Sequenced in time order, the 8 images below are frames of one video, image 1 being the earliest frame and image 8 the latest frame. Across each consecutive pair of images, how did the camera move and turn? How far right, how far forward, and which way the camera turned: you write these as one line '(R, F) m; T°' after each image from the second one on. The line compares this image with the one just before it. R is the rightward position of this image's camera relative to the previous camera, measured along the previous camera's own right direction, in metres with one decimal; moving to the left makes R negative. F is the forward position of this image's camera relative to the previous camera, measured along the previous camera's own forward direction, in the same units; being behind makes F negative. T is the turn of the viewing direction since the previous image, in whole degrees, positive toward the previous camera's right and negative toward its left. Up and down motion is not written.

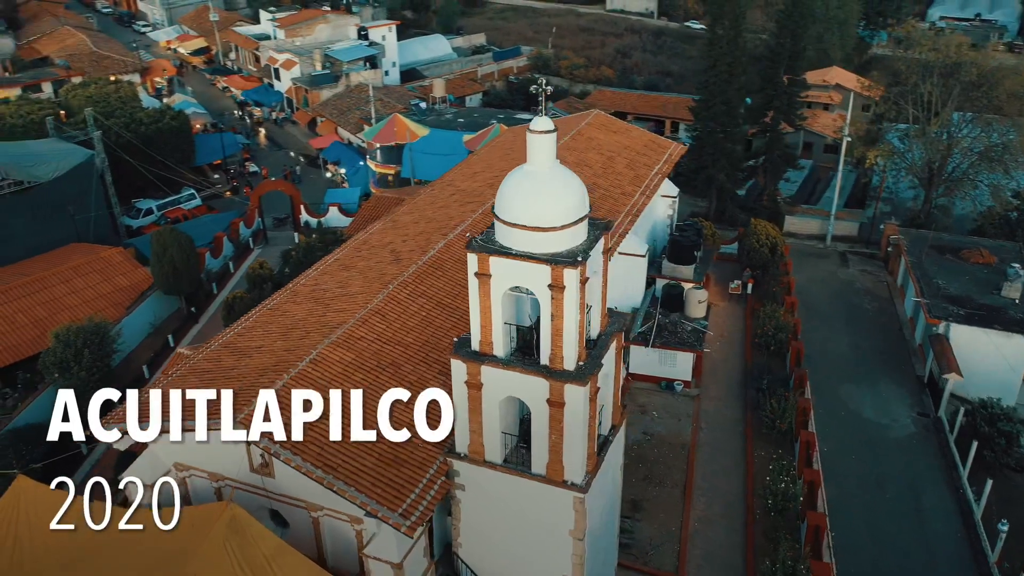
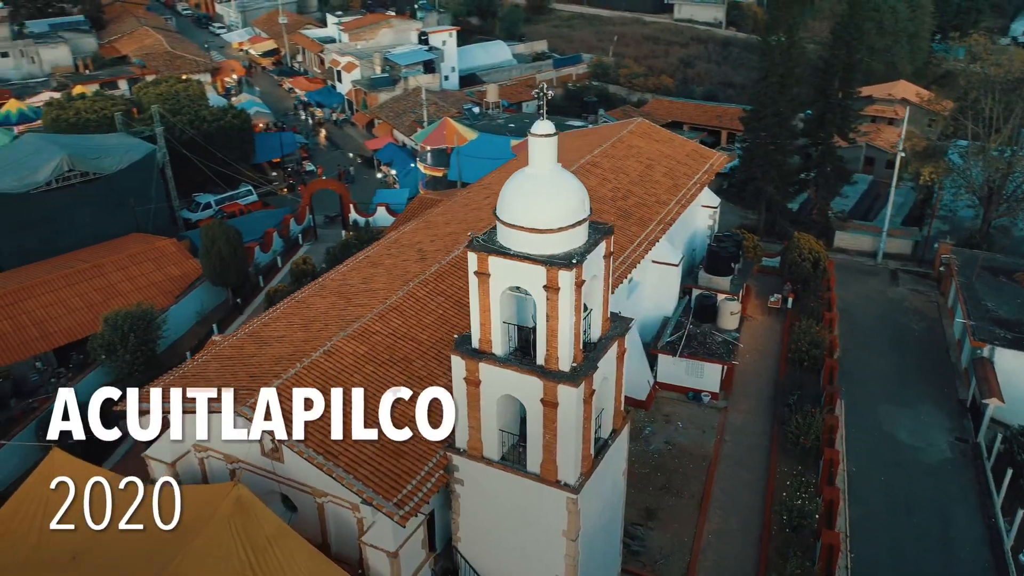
(+0.8, -0.2) m; -4°
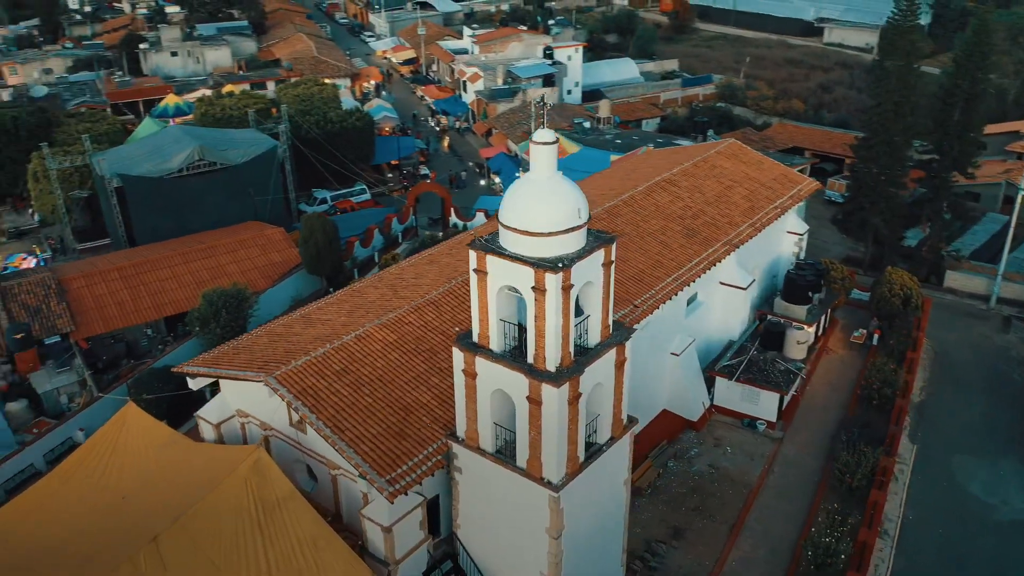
(+1.9, -0.3) m; -10°
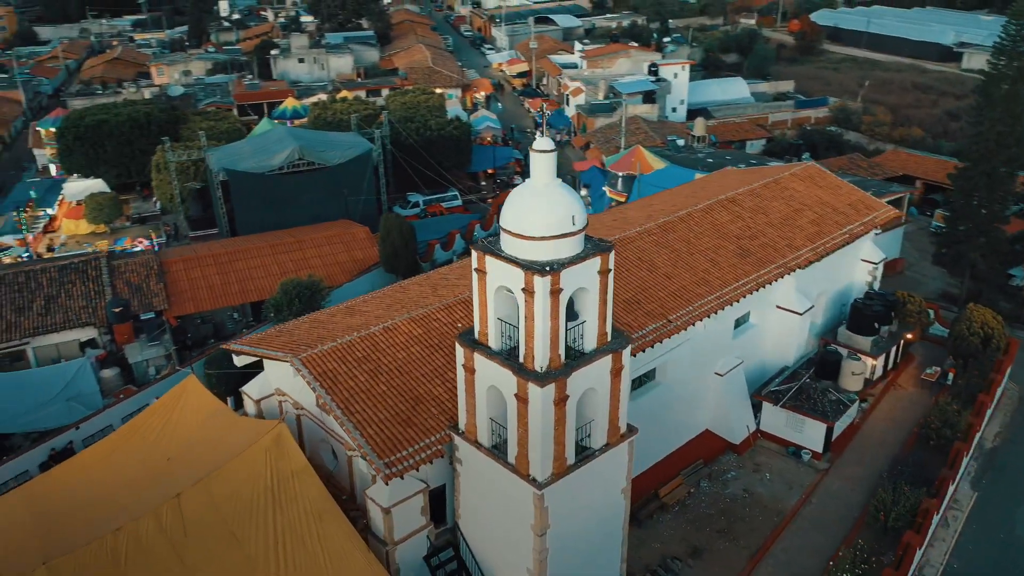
(+1.7, -0.3) m; -8°
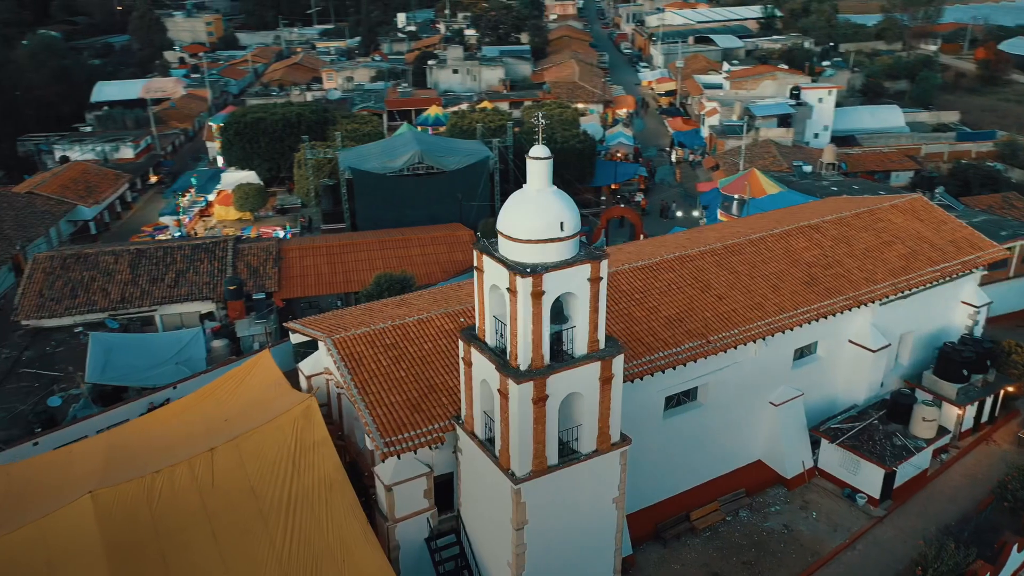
(+2.5, -0.3) m; -11°
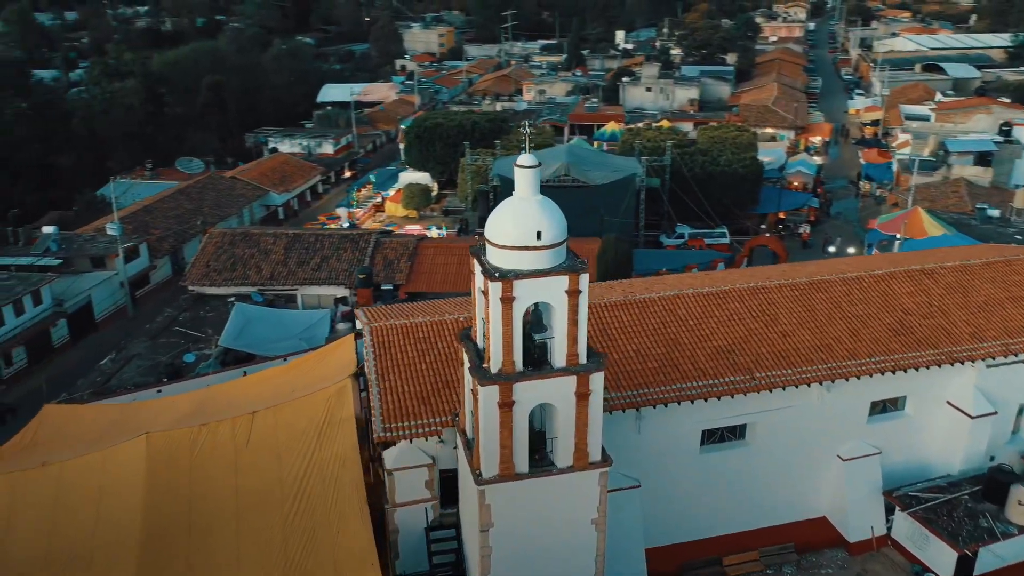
(+3.4, +0.3) m; -15°
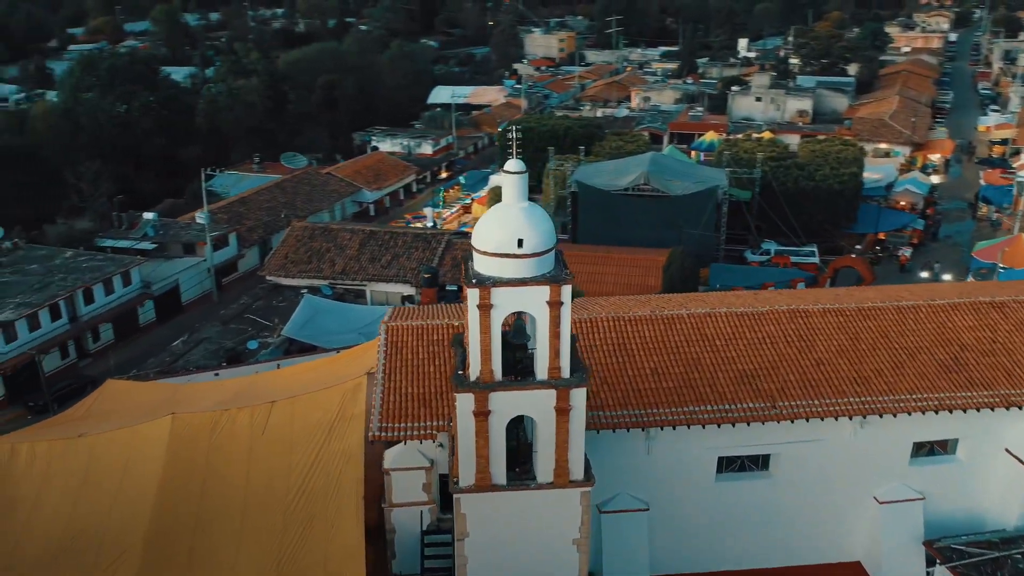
(+1.9, +0.4) m; -8°
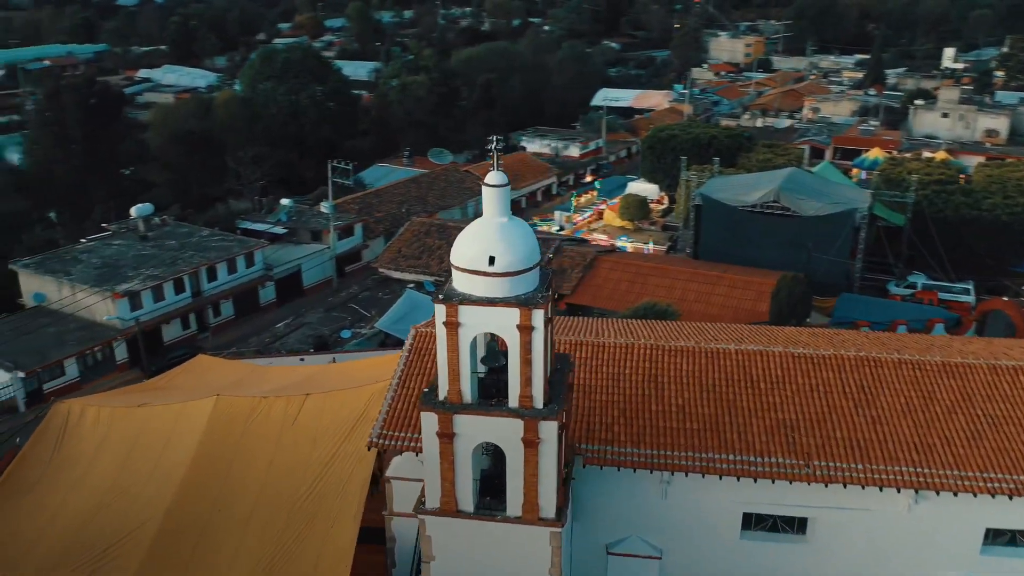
(+2.6, +1.0) m; -12°
